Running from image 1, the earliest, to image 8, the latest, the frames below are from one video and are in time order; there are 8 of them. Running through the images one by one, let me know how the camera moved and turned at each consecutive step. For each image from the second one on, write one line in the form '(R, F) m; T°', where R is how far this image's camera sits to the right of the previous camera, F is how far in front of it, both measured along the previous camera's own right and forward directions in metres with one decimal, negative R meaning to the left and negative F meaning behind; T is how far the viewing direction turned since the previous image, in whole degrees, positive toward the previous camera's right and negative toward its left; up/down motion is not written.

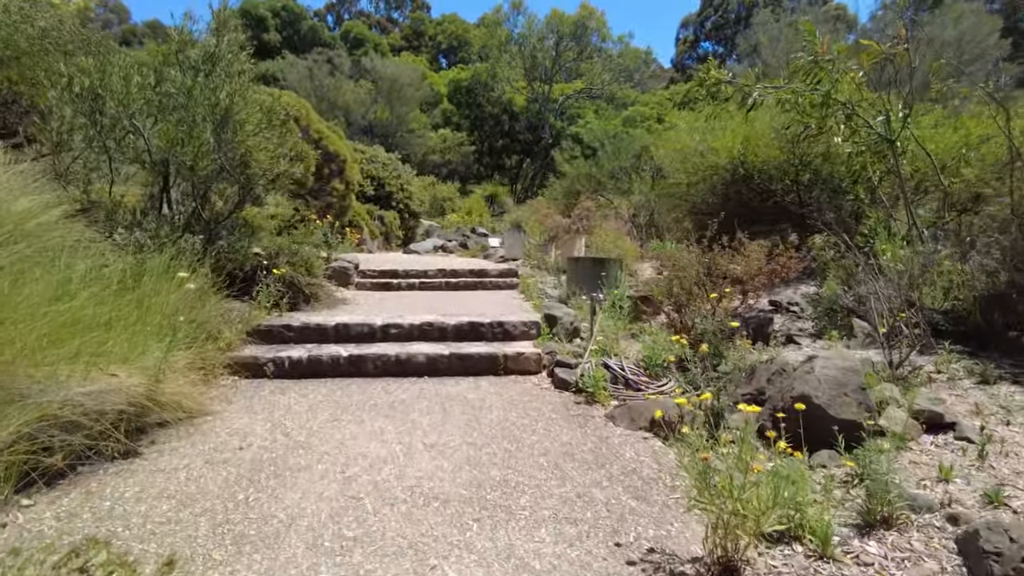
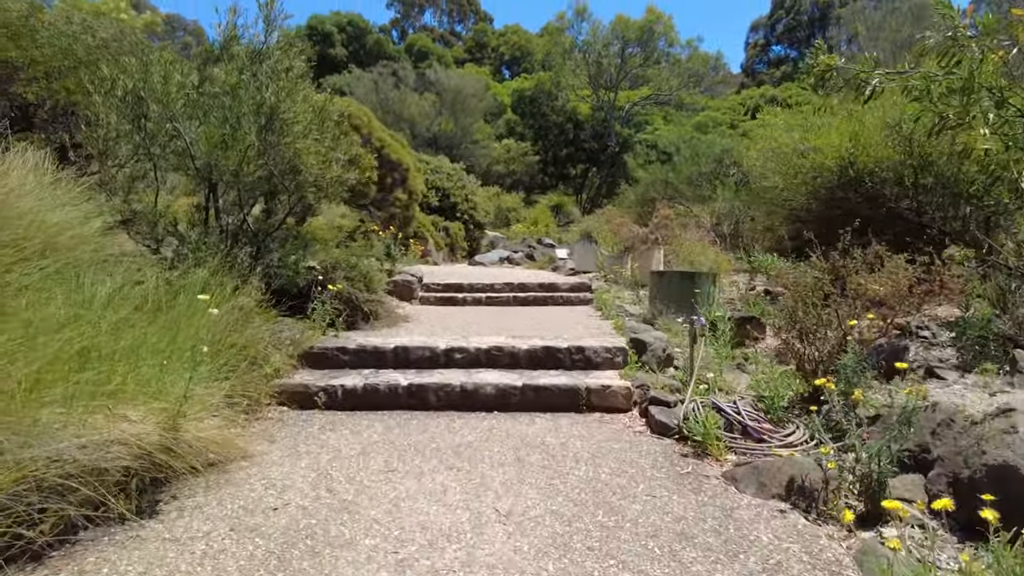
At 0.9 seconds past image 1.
(-0.1, +0.7) m; -5°
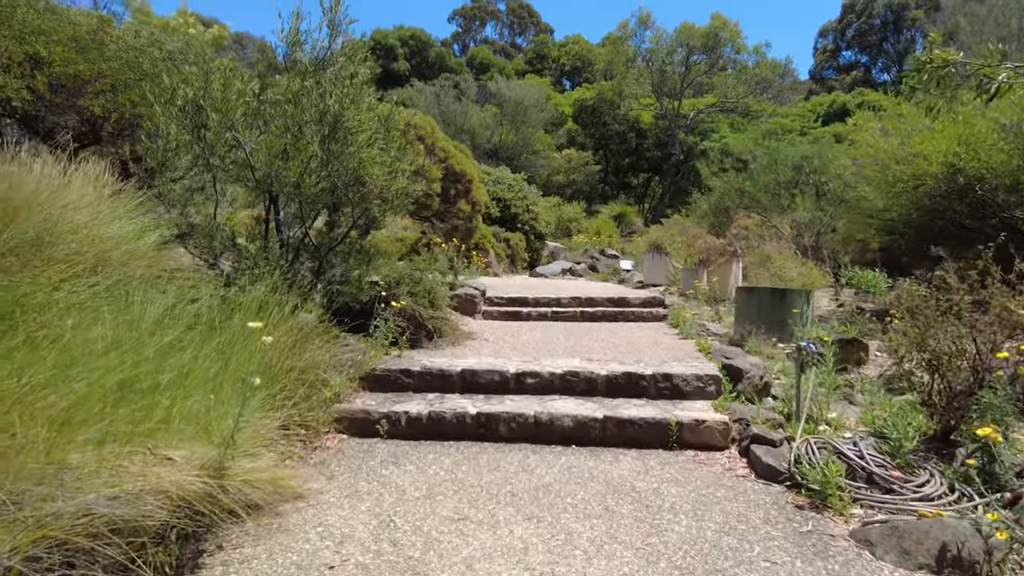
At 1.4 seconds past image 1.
(-0.1, +0.4) m; -5°
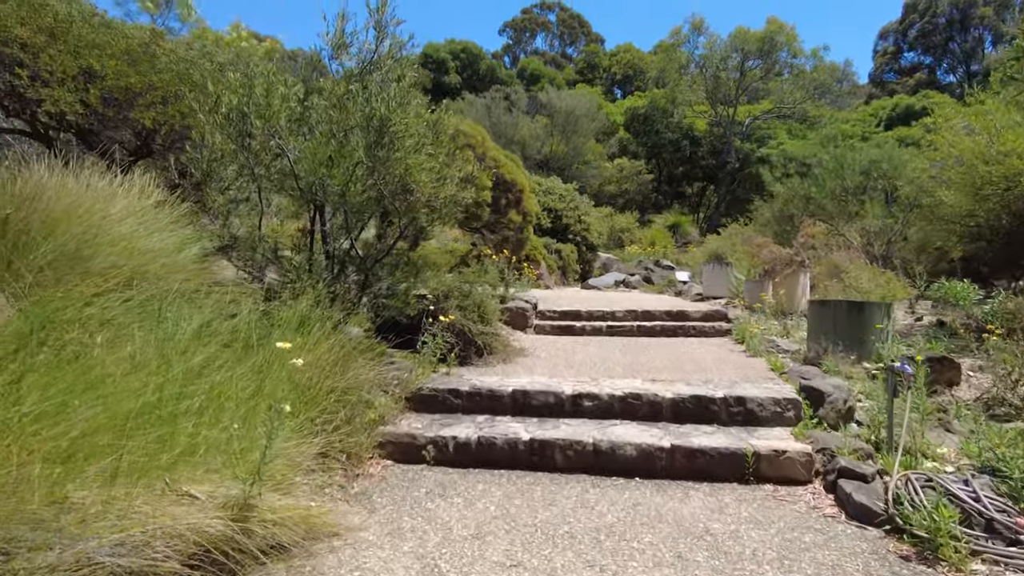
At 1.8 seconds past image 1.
(0.0, +0.3) m; -4°
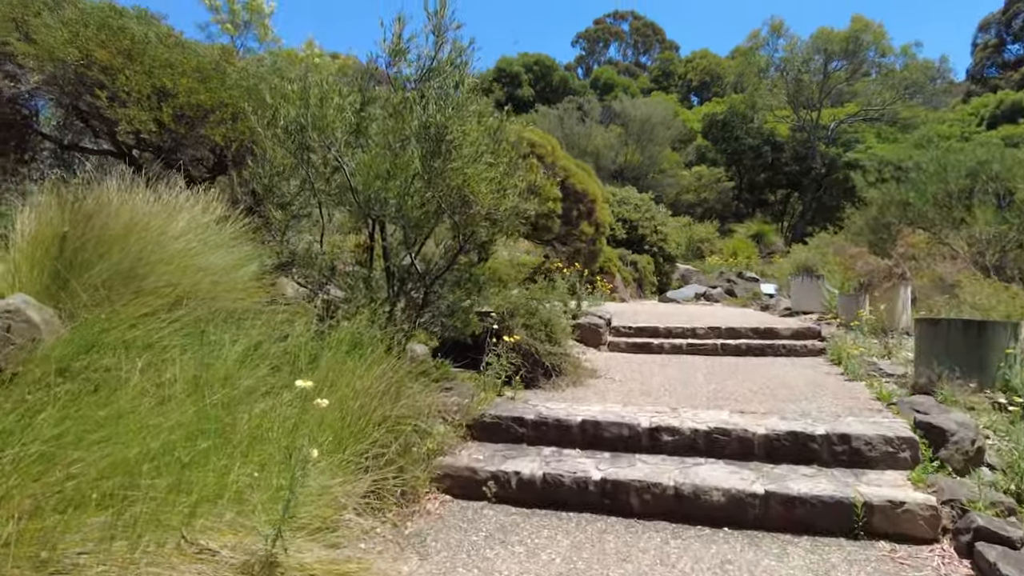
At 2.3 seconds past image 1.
(0.0, +0.3) m; -6°
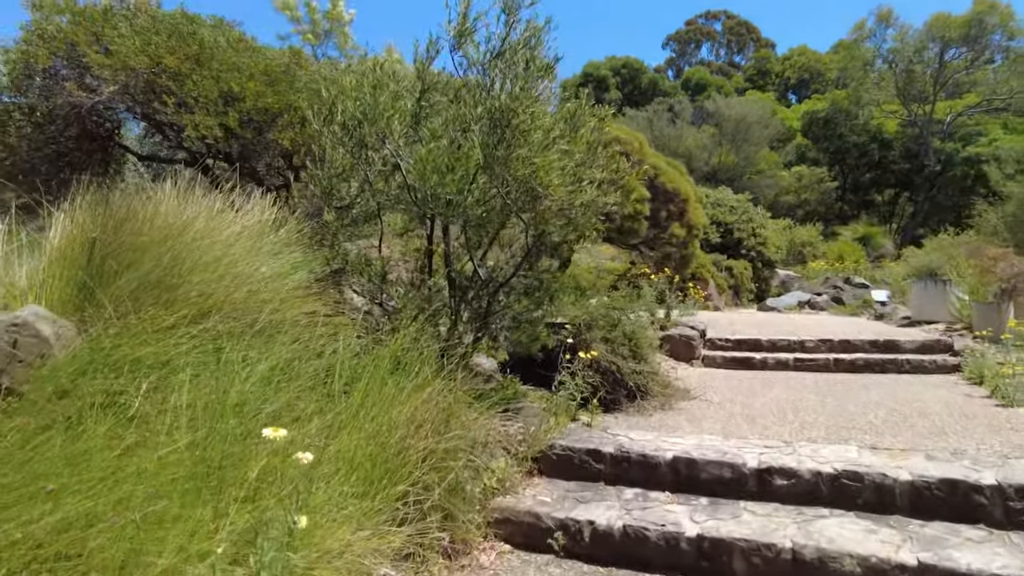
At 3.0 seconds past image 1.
(+0.1, +0.6) m; -7°
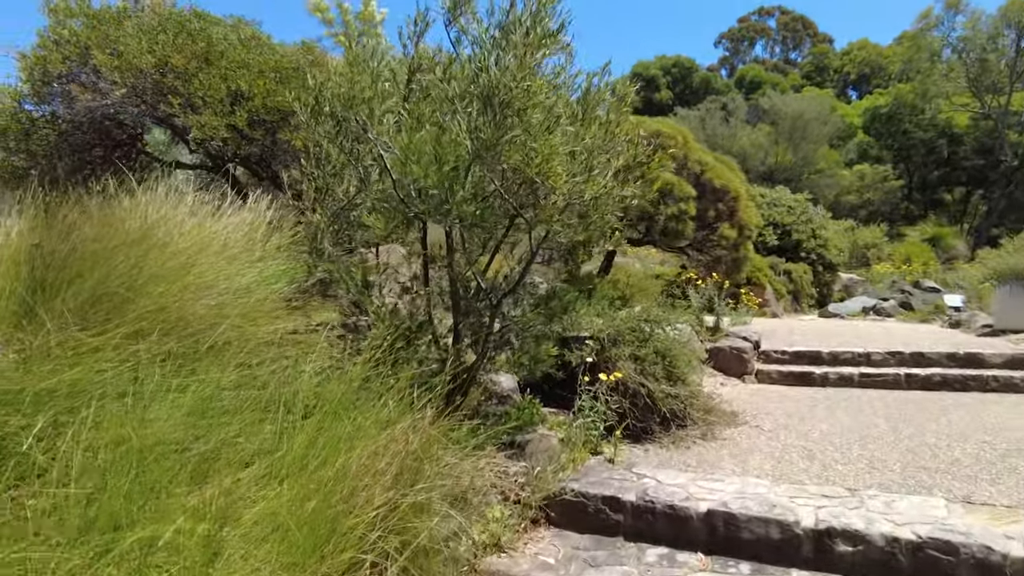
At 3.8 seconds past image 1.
(+0.2, +0.6) m; -4°
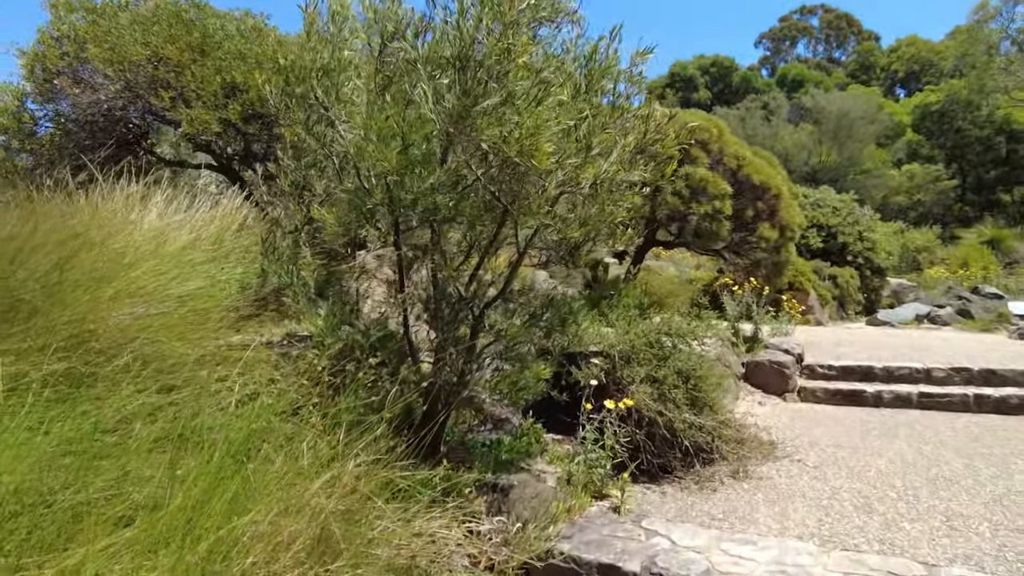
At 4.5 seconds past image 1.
(+0.2, +0.6) m; -3°
